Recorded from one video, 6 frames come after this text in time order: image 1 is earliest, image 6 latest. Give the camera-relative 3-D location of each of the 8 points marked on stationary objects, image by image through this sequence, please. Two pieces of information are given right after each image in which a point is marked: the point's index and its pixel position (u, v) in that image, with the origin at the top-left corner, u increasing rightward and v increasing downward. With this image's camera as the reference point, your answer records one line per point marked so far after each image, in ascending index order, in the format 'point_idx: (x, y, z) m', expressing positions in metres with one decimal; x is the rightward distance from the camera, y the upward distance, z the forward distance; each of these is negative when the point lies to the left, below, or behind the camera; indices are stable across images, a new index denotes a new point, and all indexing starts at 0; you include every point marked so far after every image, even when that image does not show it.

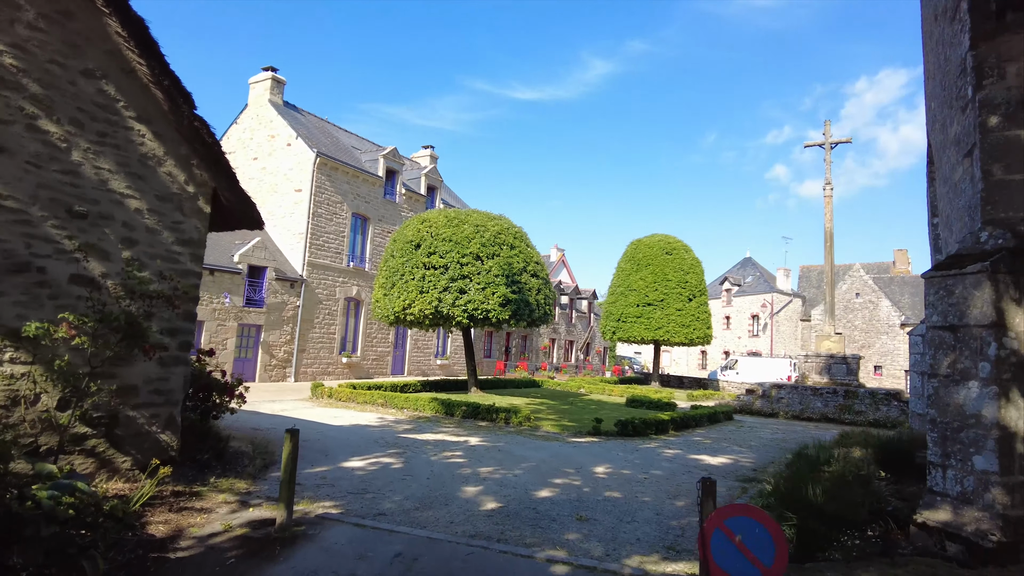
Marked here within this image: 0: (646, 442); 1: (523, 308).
0: (+2.0, -2.4, +9.8) m
1: (+0.3, -0.5, +15.2) m
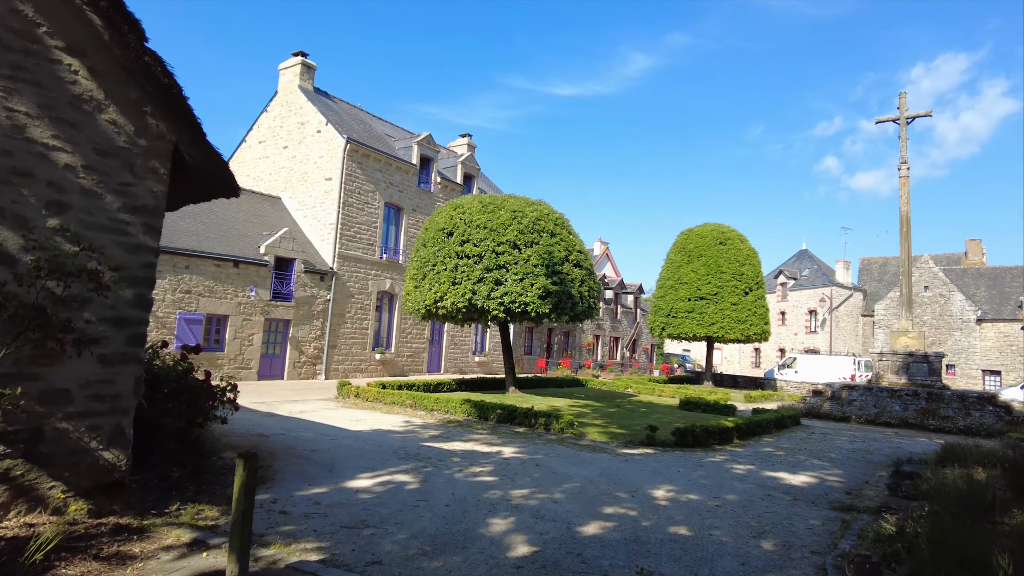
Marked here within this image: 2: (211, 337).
0: (+2.6, -2.2, +8.4) m
1: (+1.2, -0.3, +13.9) m
2: (-7.2, -1.2, +15.2) m
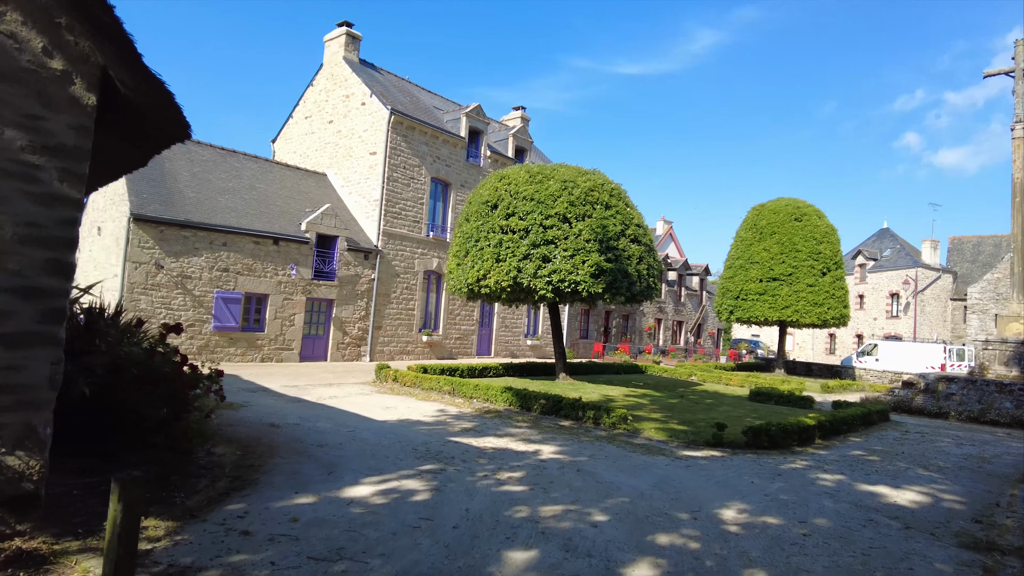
0: (+3.0, -1.9, +7.1) m
1: (+2.2, +0.1, +12.6) m
2: (-6.0, -0.7, +14.7) m
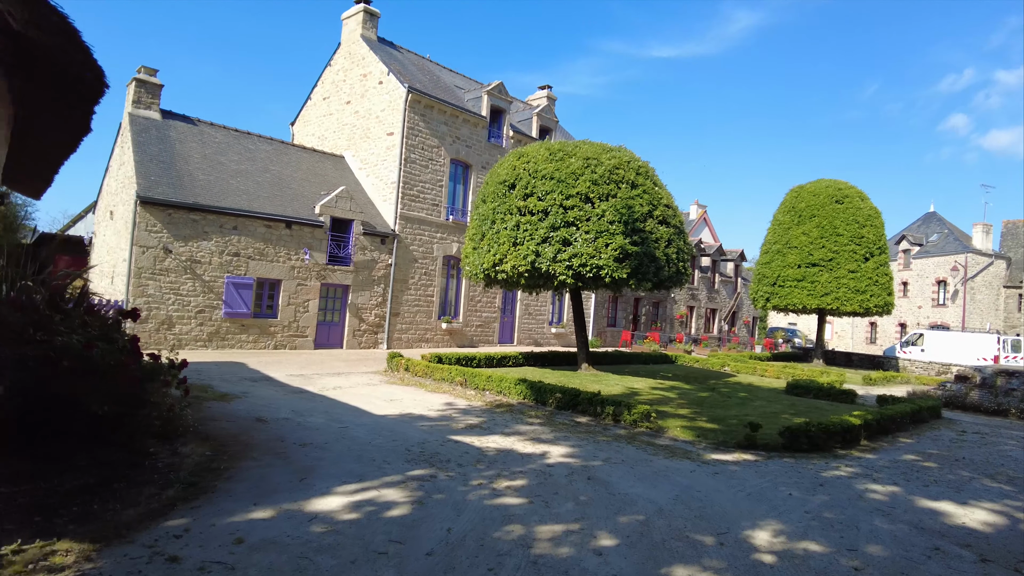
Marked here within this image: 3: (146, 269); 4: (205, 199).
0: (+3.1, -1.7, +6.2) m
1: (+2.5, +0.4, +11.8) m
2: (-5.6, -0.3, +14.3) m
3: (-7.2, +0.4, +12.5) m
4: (-6.4, +1.9, +13.3) m
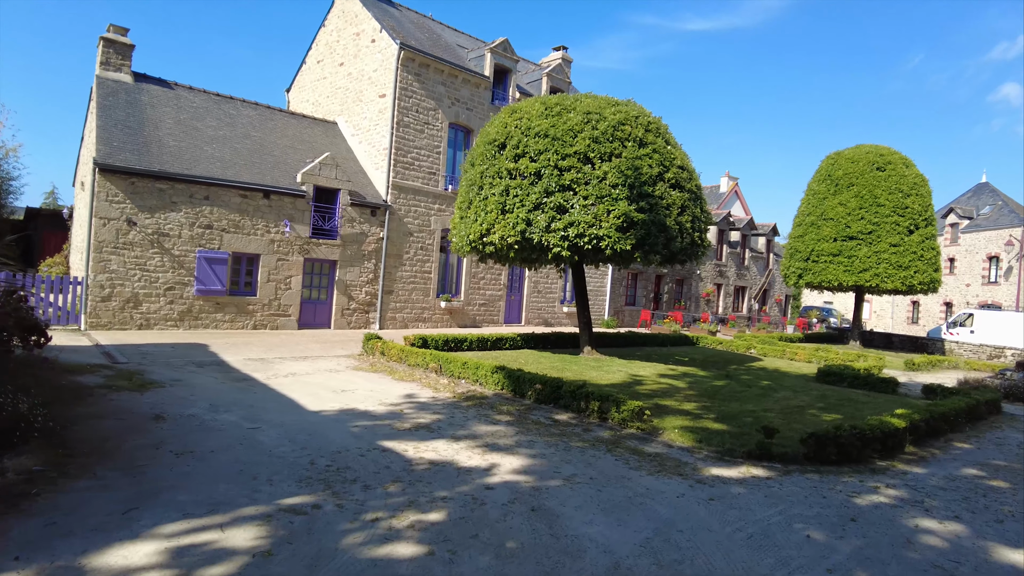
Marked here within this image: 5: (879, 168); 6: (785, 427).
0: (+2.7, -1.5, +4.8) m
1: (+2.3, +0.8, +10.3) m
2: (-5.6, +0.2, +13.2) m
3: (-7.3, +0.8, +11.5) m
4: (-6.5, +2.3, +12.2) m
5: (+10.8, +3.5, +18.6) m
6: (+2.7, -1.4, +6.3) m
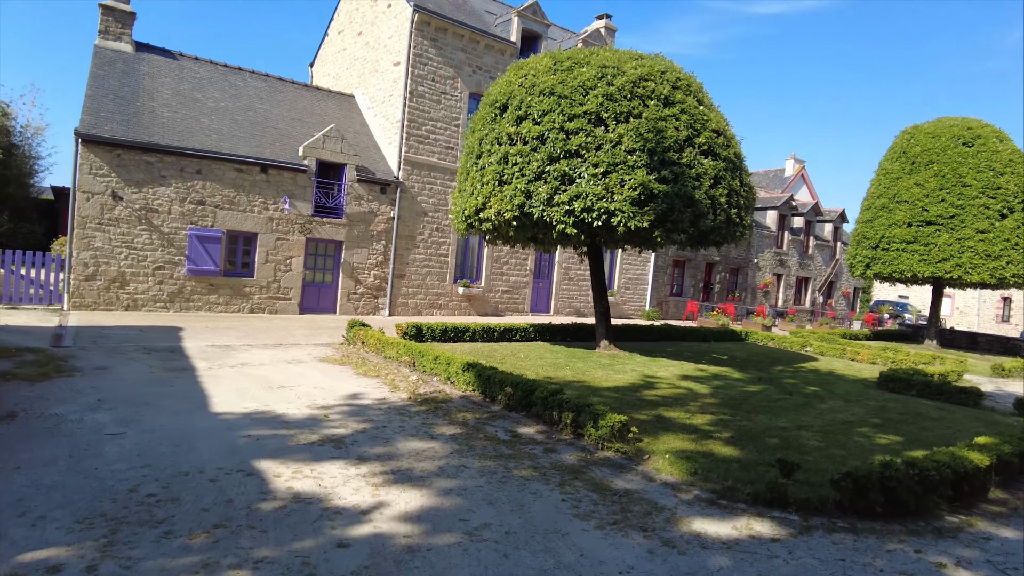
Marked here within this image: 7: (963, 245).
0: (+2.1, -1.4, +3.2) m
1: (+2.3, +1.0, +8.7) m
2: (-5.3, +0.5, +12.4) m
3: (-7.1, +1.2, +10.8) m
4: (-6.3, +2.7, +11.4) m
5: (+11.5, +3.7, +16.1) m
6: (+2.3, -1.2, +4.7) m
7: (+11.3, +1.1, +15.9) m
